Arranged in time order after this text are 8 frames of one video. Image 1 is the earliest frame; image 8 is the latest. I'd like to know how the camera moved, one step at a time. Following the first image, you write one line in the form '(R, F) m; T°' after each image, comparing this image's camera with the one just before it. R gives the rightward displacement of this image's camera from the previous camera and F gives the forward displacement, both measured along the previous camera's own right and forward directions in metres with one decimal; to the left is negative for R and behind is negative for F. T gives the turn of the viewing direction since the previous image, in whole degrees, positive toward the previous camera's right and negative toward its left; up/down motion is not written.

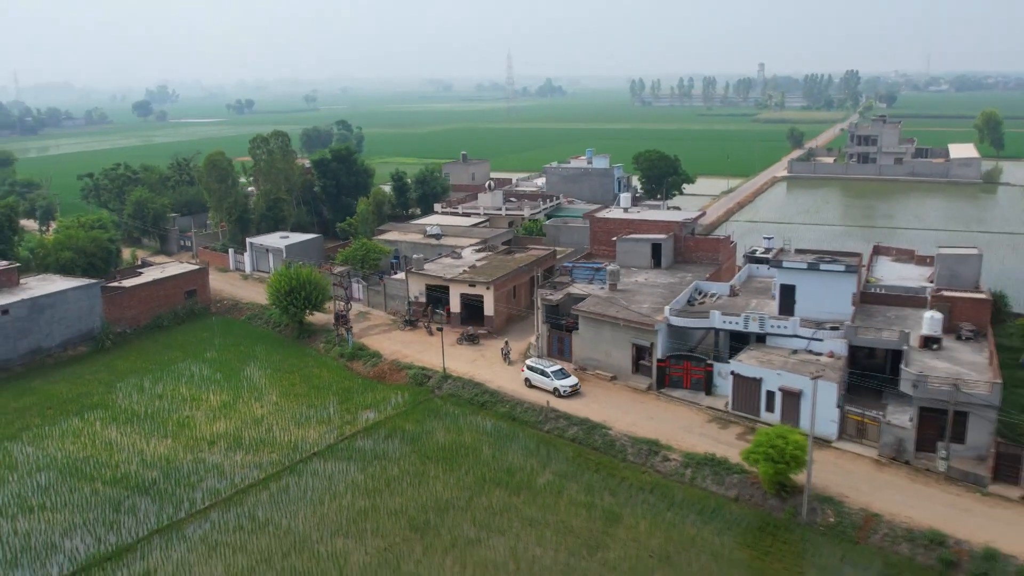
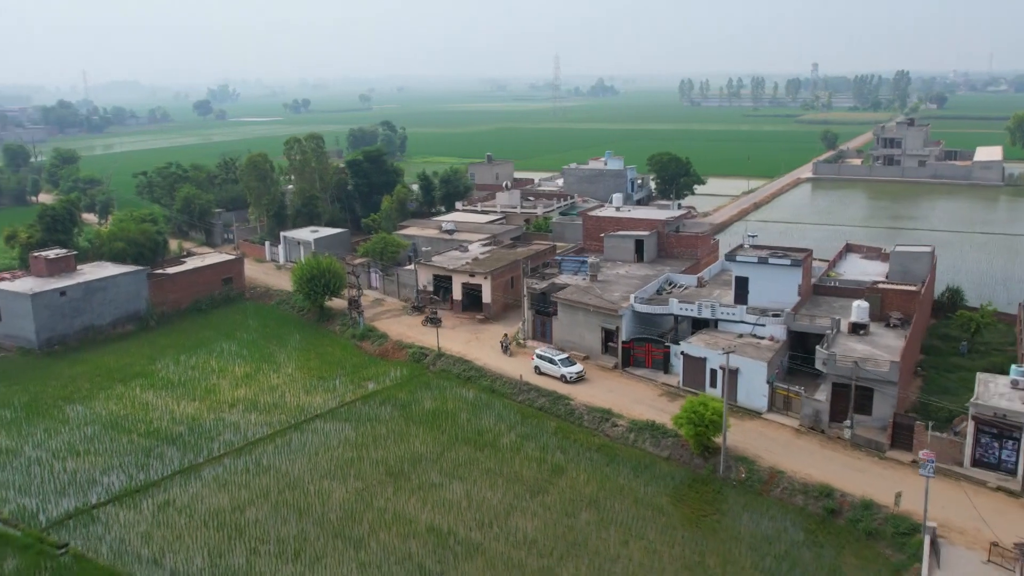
(+1.4, -2.2) m; -3°
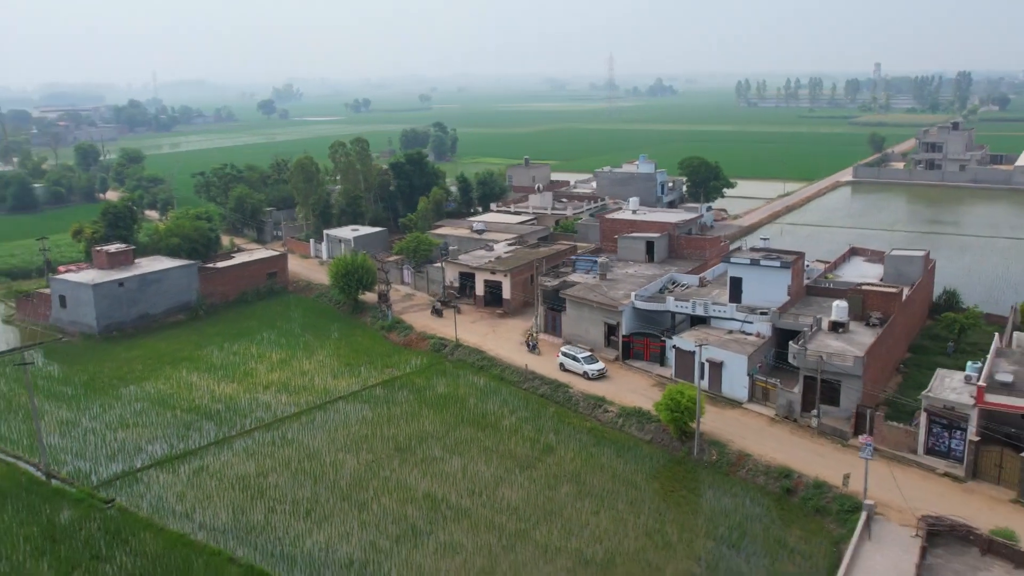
(+1.1, -1.6) m; -4°
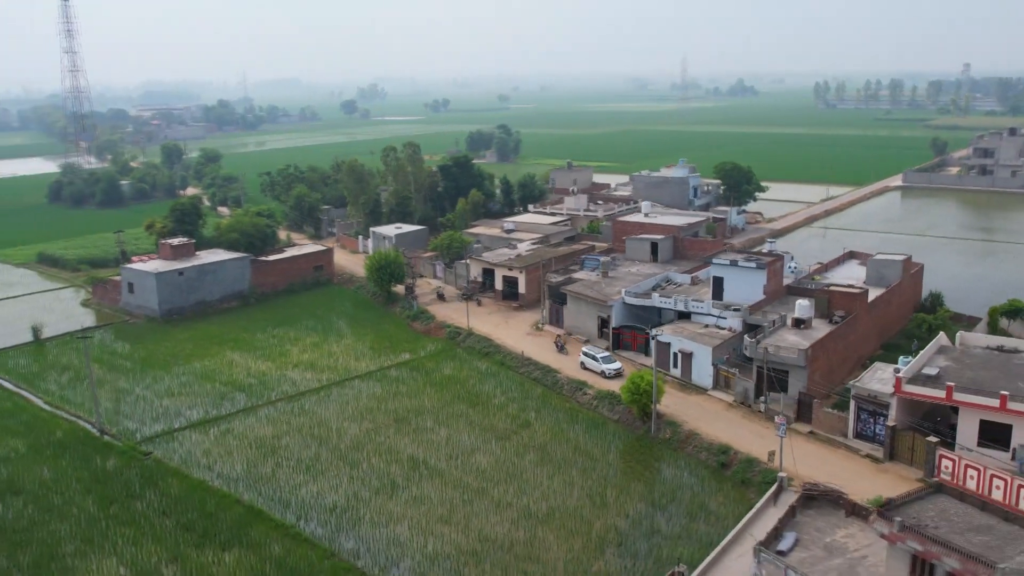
(+1.9, -2.2) m; -5°
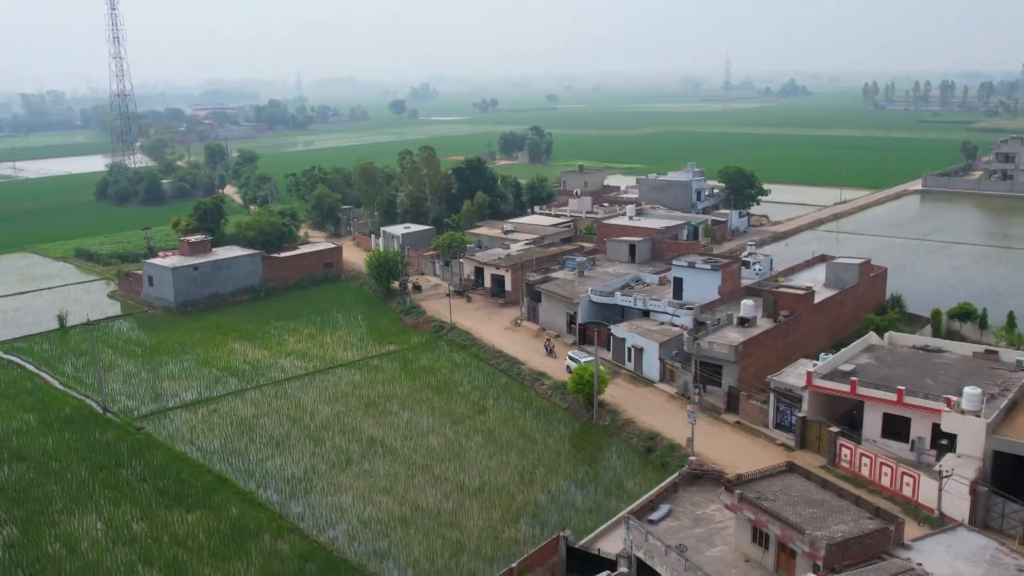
(+2.0, -1.6) m; -3°
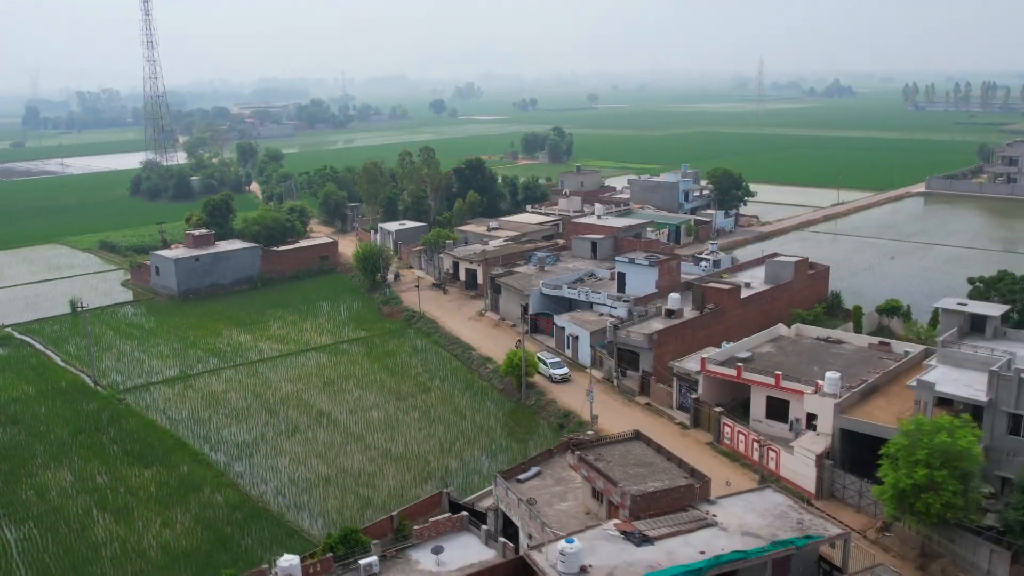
(+2.5, -2.0) m; -3°
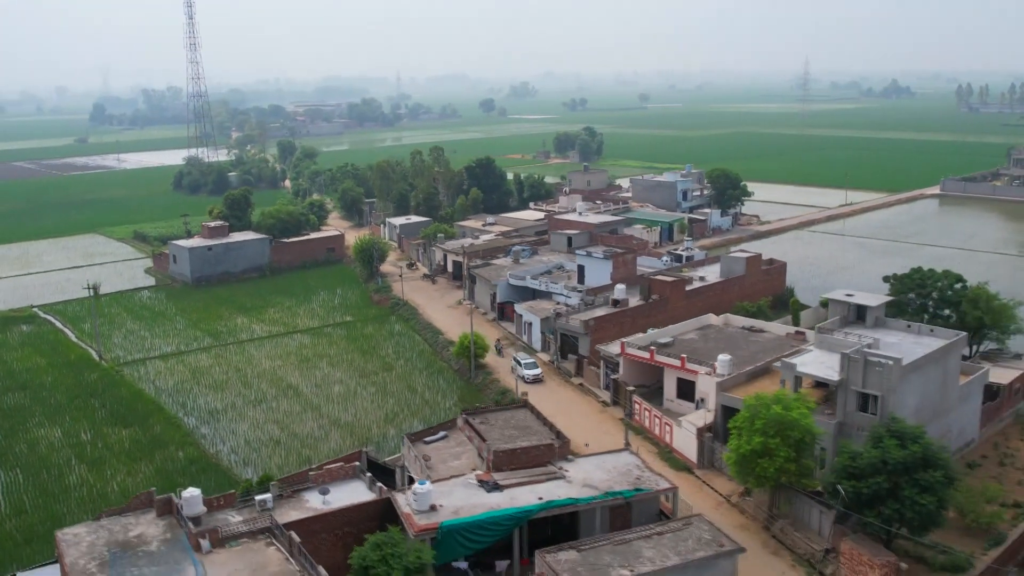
(+2.7, -1.9) m; -4°
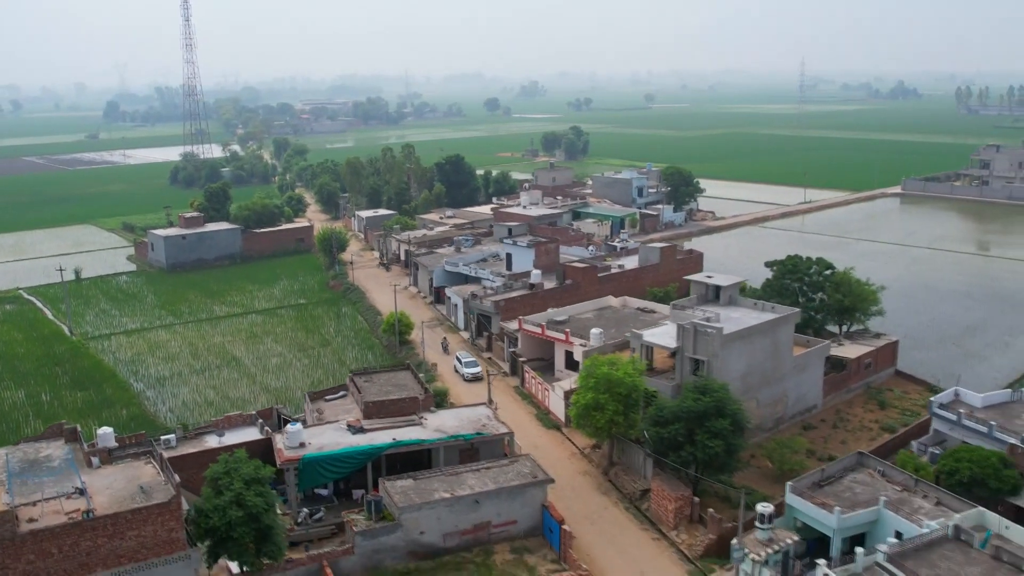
(+2.6, -2.6) m; -1°
